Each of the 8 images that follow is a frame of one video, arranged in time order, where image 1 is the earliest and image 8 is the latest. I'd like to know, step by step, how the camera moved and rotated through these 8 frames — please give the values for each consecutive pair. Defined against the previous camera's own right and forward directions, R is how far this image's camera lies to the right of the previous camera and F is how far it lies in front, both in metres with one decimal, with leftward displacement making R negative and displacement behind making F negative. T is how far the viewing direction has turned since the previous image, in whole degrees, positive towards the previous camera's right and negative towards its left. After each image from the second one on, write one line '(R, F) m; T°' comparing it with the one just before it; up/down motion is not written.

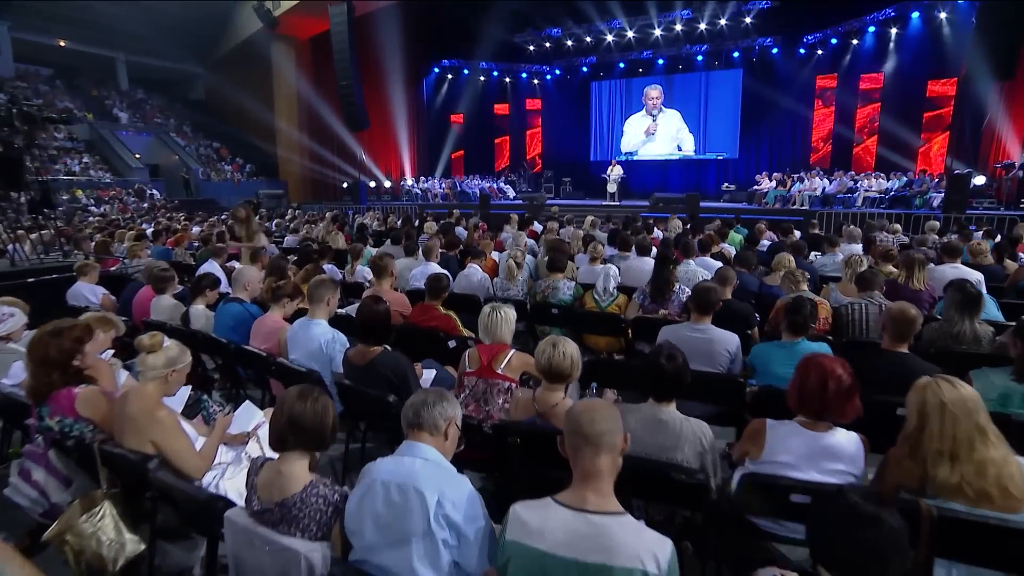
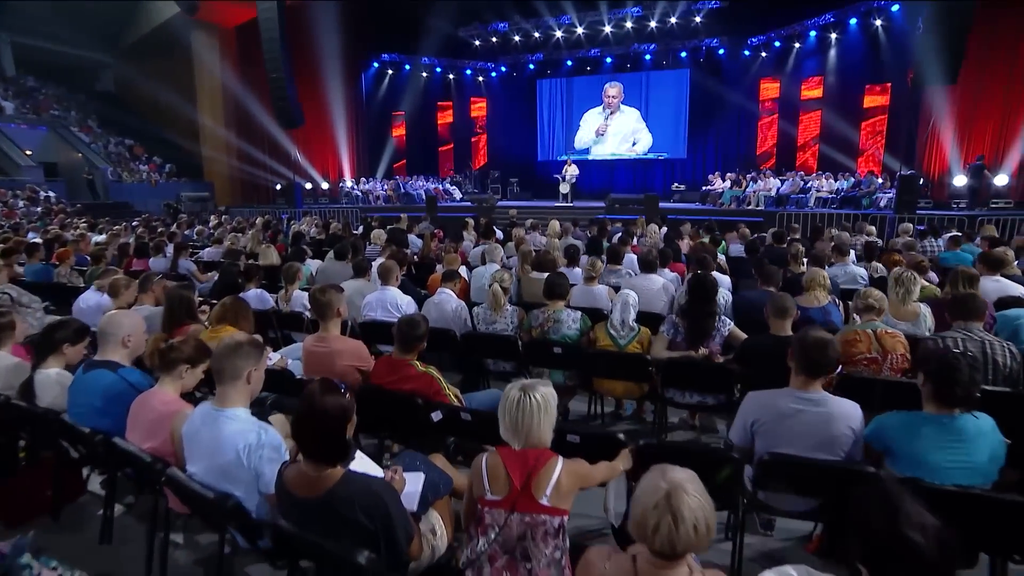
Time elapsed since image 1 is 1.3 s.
(-0.5, +1.7) m; +6°
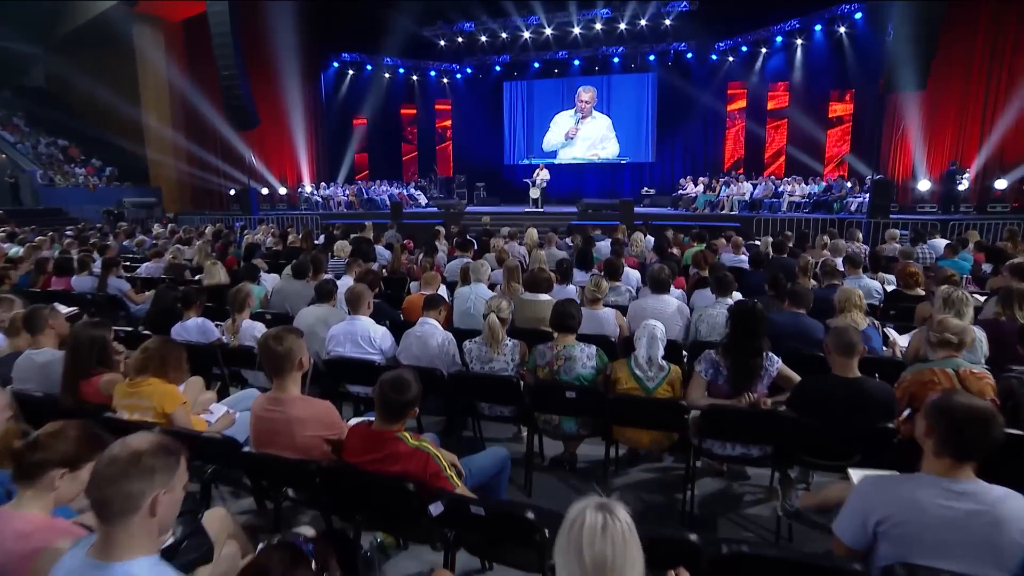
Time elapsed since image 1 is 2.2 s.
(-0.3, +1.0) m; +4°
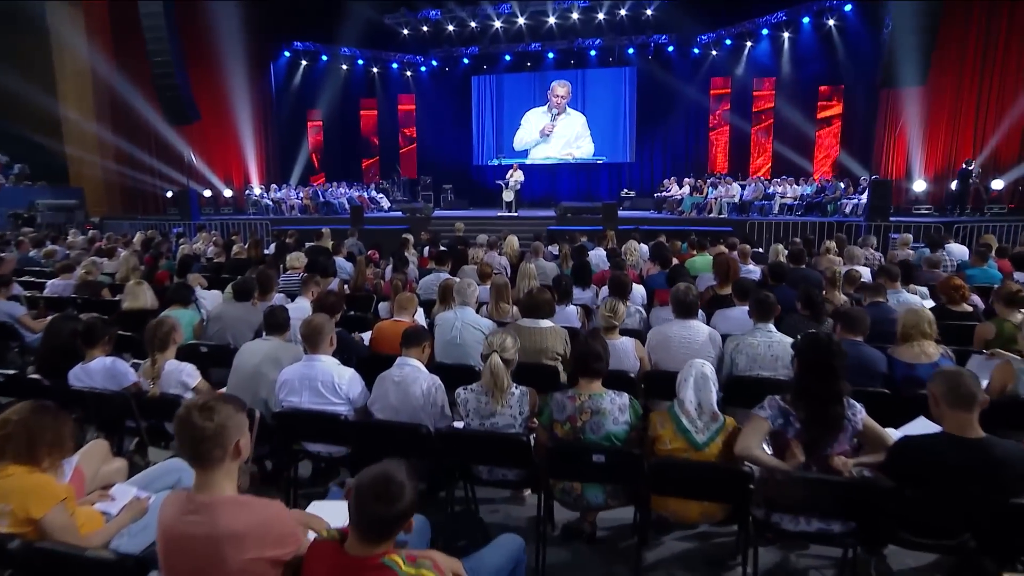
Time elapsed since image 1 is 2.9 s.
(-0.3, +1.1) m; +4°
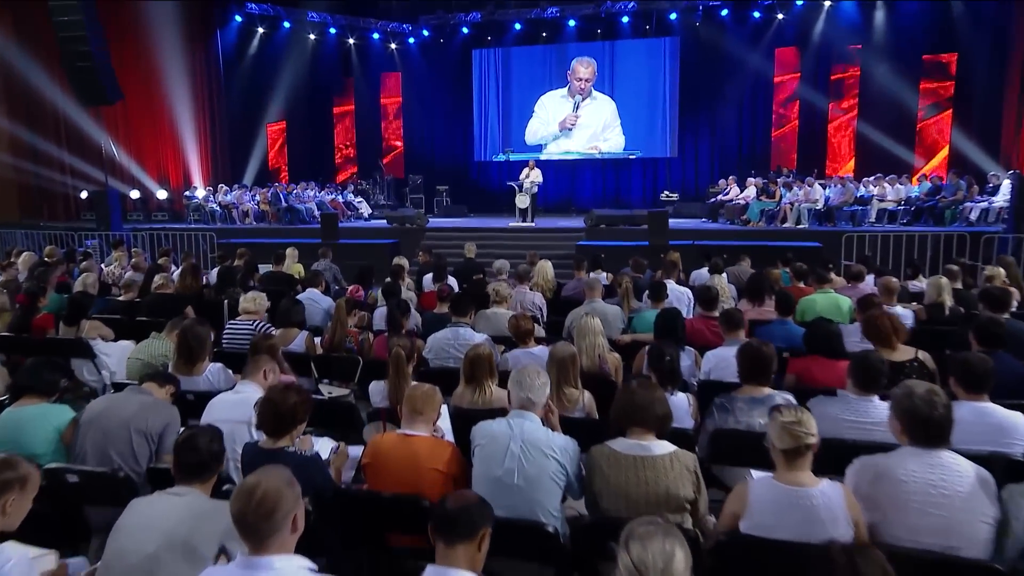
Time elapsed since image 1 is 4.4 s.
(-0.7, +2.3) m; +3°
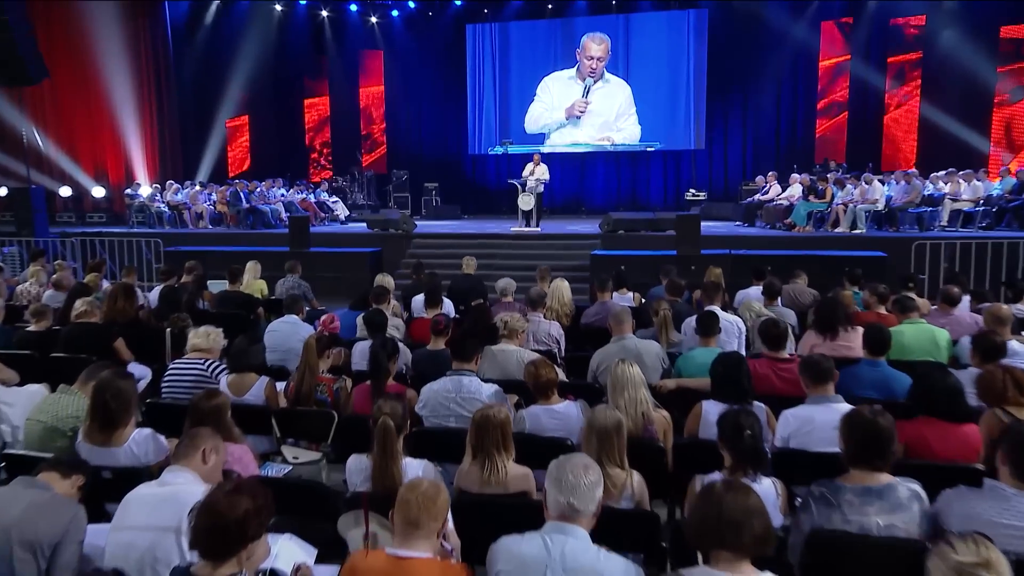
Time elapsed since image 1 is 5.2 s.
(-0.2, +1.1) m; +2°
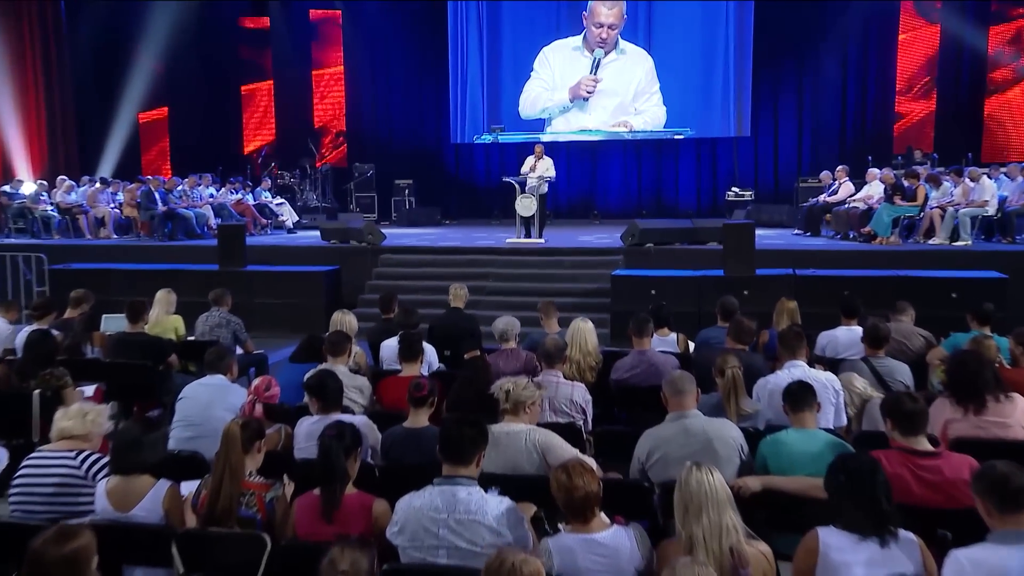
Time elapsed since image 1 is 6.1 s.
(-0.2, +1.4) m; +3°
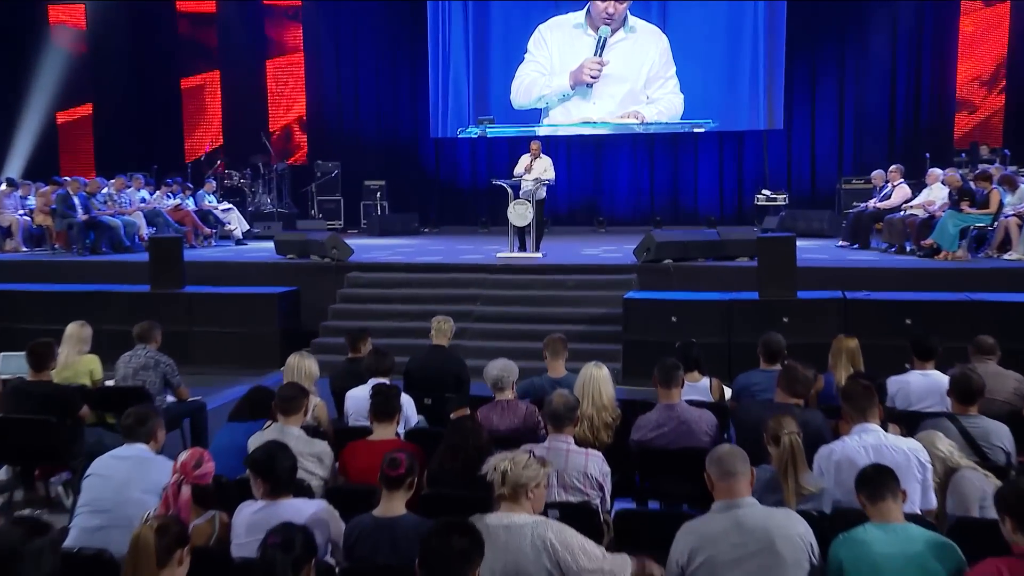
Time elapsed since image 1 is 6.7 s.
(-0.1, +0.8) m; +2°
